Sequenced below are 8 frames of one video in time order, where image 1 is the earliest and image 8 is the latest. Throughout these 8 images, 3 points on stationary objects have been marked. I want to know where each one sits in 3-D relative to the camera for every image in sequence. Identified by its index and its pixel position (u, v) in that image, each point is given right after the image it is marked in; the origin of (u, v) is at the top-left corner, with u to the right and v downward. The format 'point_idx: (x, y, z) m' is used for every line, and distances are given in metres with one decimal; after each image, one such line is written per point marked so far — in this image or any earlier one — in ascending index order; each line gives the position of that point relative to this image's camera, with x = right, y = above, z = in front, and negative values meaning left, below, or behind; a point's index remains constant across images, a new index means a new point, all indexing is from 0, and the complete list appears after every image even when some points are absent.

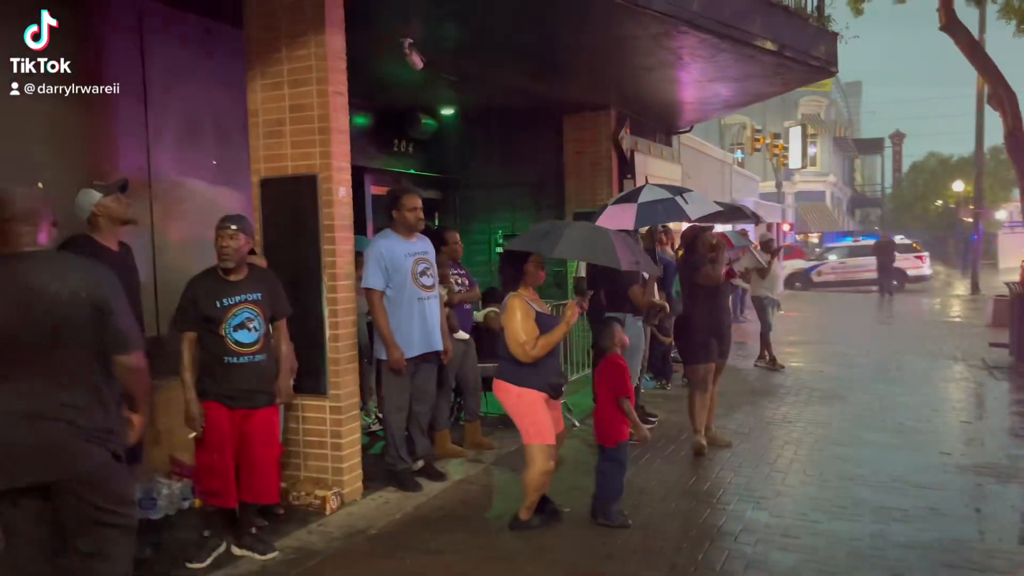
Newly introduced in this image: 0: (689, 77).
0: (+2.0, +2.4, +9.6) m
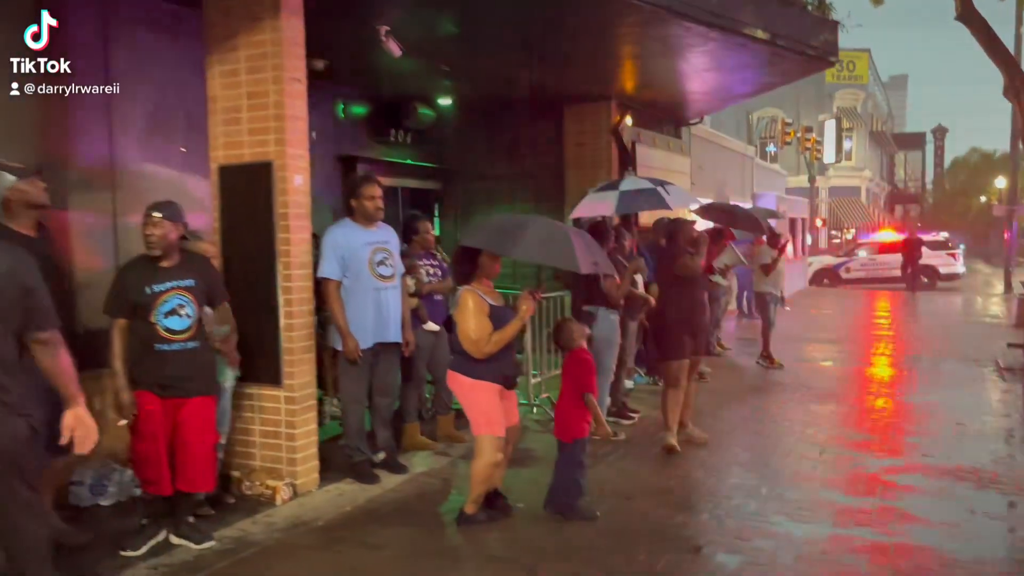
0: (+2.0, +2.5, +9.4) m
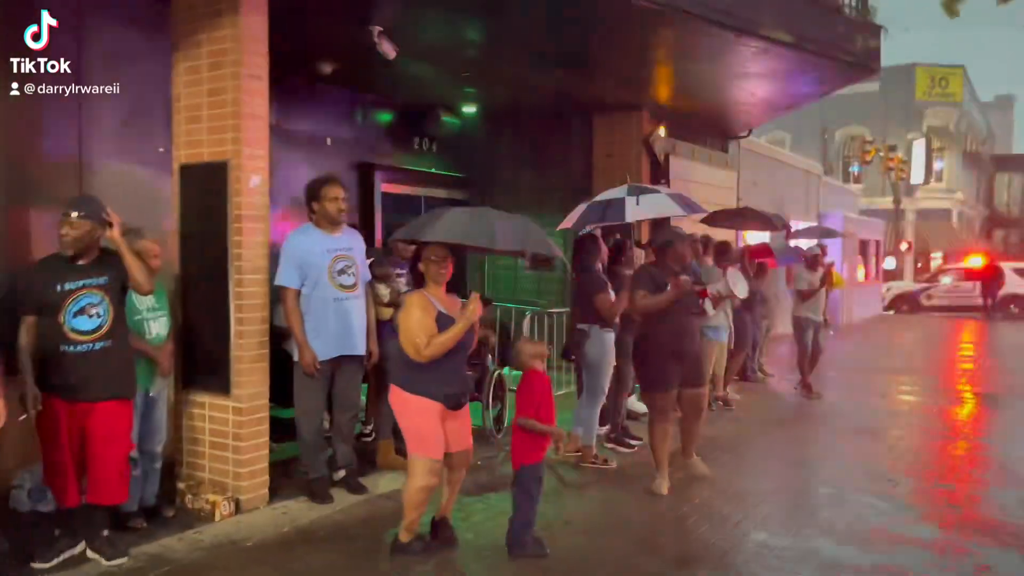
0: (+2.2, +2.2, +8.9) m
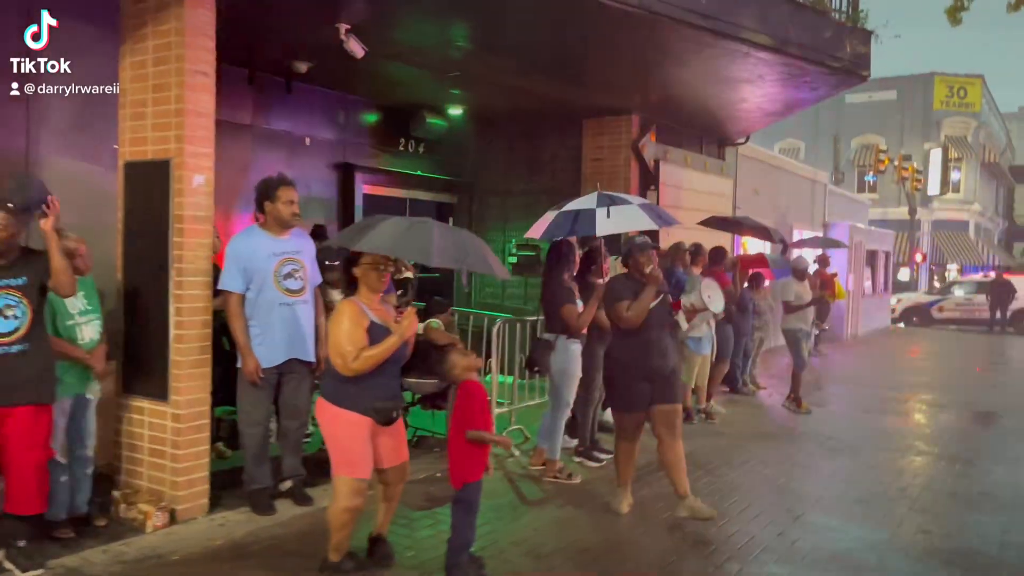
0: (+2.1, +2.1, +8.6) m
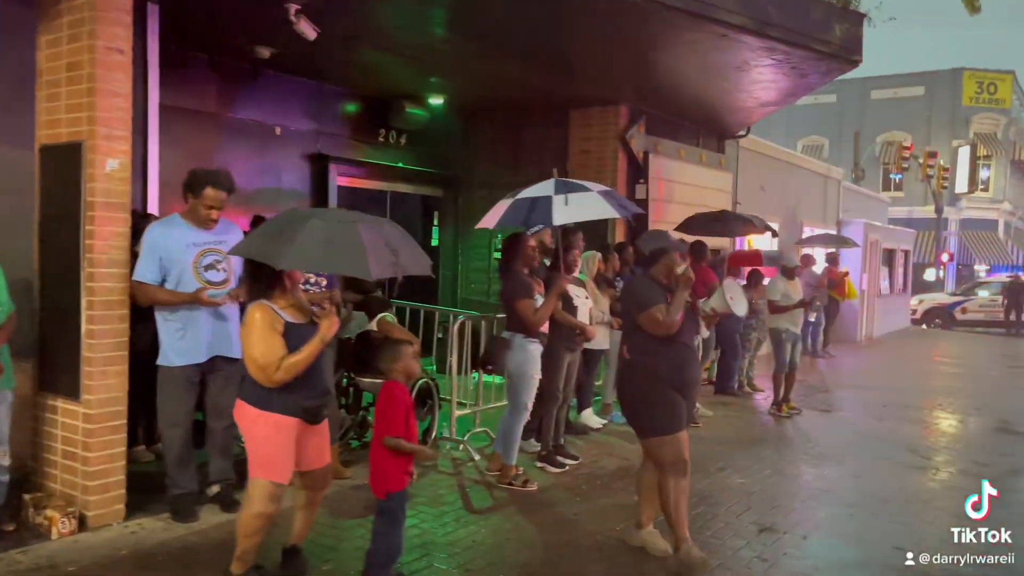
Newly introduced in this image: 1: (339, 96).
0: (+1.9, +2.2, +8.3) m
1: (-1.8, +2.0, +8.7) m
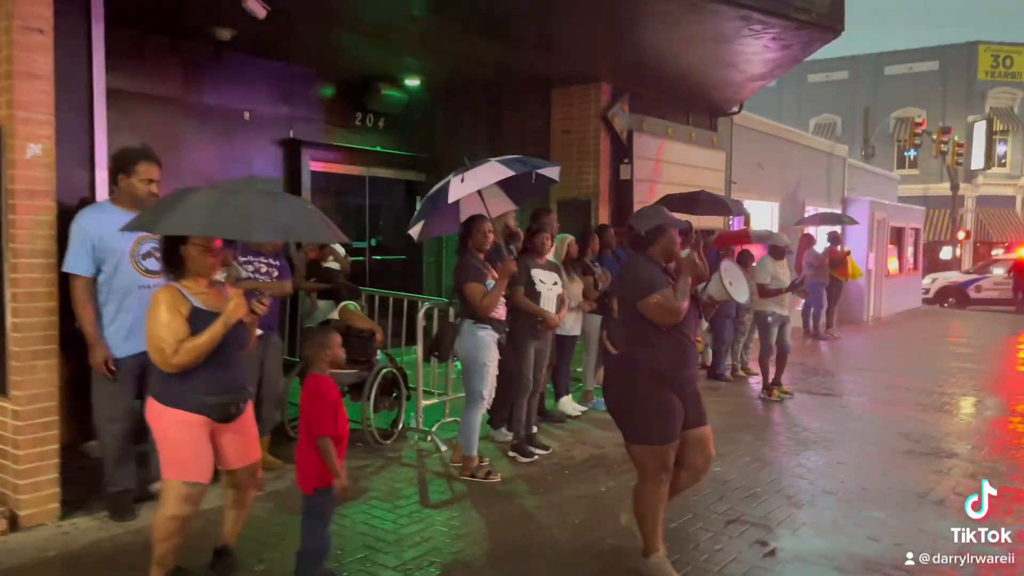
0: (+1.6, +2.3, +8.0) m
1: (-2.0, +2.1, +8.5) m
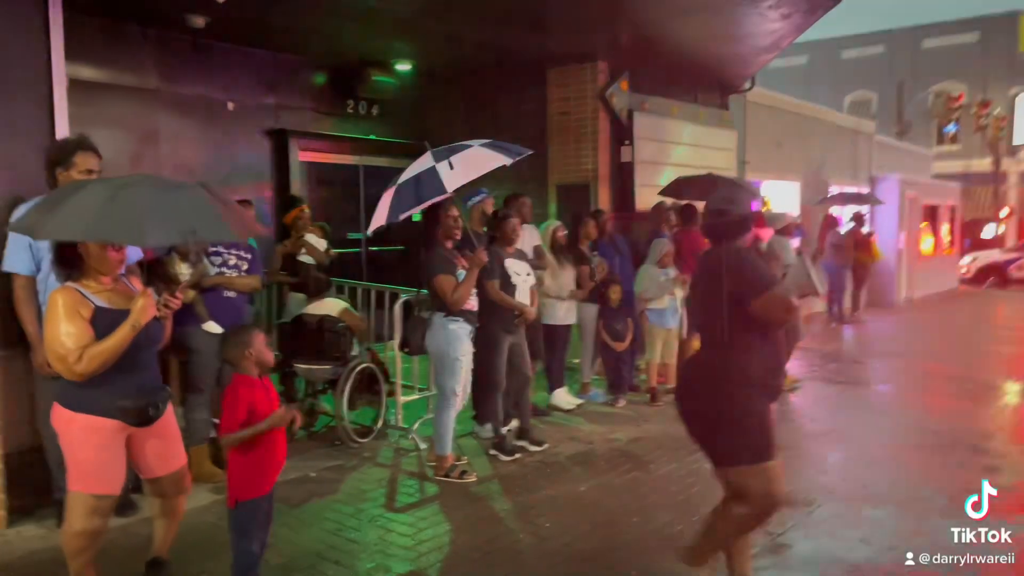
0: (+1.5, +2.5, +7.6) m
1: (-2.1, +2.2, +8.3) m
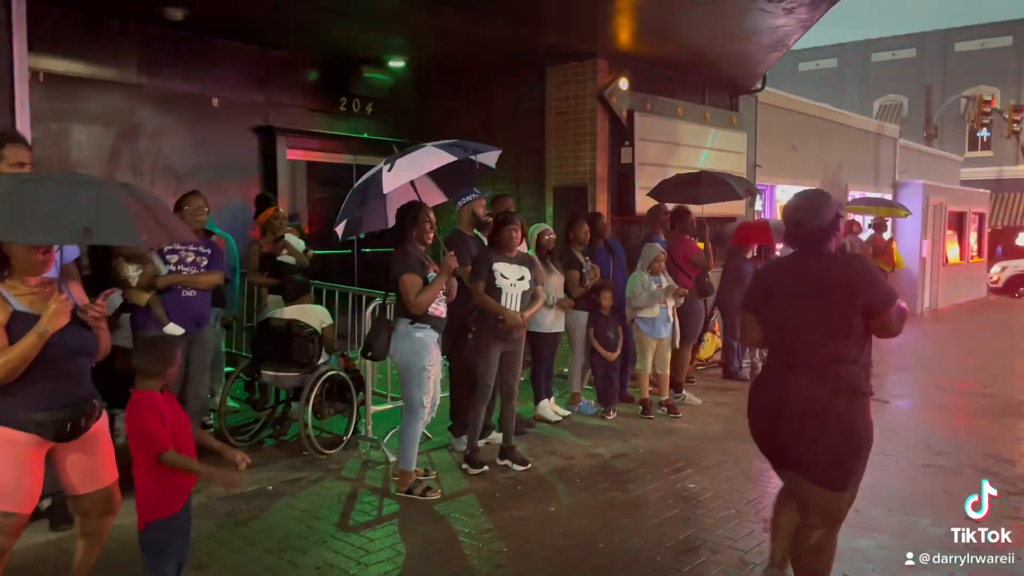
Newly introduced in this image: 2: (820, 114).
0: (+1.4, +2.4, +7.2) m
1: (-2.1, +2.2, +8.0) m
2: (+4.9, +2.8, +13.3) m
